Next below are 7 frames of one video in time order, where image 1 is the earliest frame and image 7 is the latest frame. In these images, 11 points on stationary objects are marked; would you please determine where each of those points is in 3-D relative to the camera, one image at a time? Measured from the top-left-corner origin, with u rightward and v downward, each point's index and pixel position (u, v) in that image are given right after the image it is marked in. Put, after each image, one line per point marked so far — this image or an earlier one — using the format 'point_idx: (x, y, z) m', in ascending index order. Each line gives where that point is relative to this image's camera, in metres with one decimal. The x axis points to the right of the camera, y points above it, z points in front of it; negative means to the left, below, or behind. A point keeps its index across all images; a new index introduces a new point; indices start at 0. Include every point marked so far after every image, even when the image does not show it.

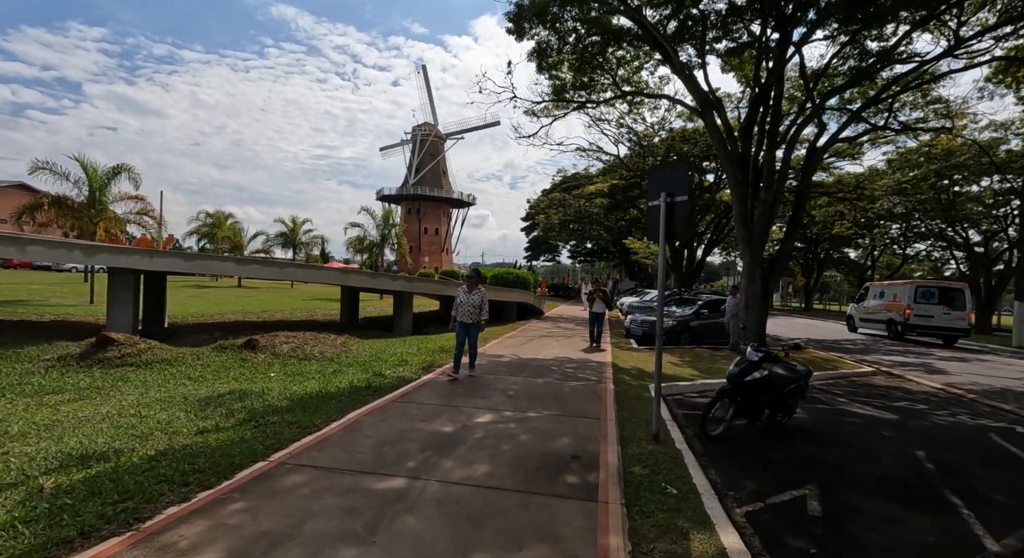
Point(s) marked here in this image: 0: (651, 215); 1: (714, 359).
0: (+1.6, +0.7, +5.7) m
1: (+4.8, -1.9, +11.9) m
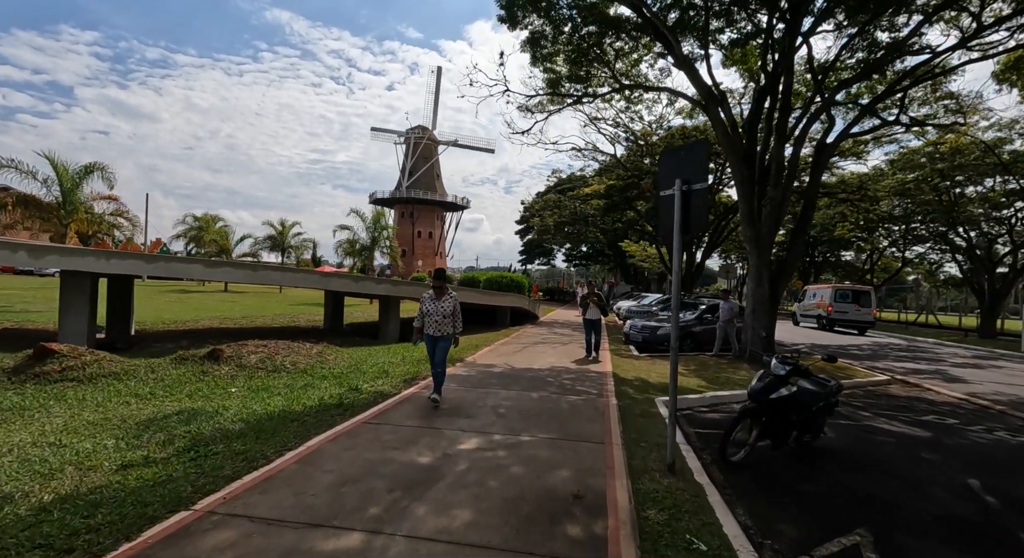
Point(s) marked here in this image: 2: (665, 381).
0: (+1.5, +0.7, +4.9) m
1: (+4.7, -2.0, +11.2) m
2: (+2.9, -1.9, +9.5) m
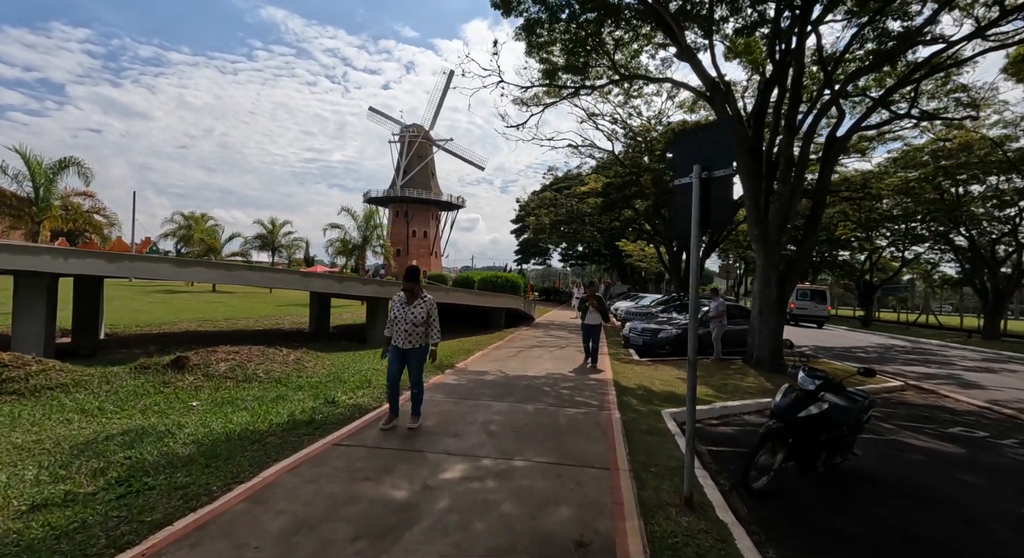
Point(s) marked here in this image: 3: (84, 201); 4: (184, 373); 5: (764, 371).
0: (+1.4, +0.7, +4.2) m
1: (+4.5, -2.0, +10.5) m
2: (+2.8, -2.0, +8.9) m
3: (-14.7, +2.7, +17.2) m
4: (-4.7, -1.4, +7.2) m
5: (+5.6, -2.1, +11.2) m
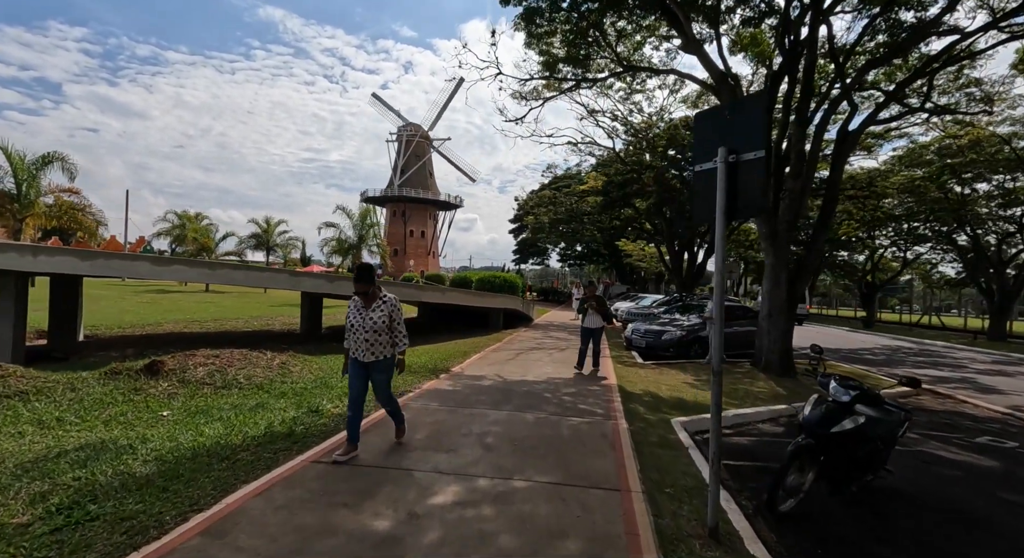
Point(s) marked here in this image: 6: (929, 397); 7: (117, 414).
0: (+1.4, +0.7, +3.7) m
1: (+4.5, -2.0, +10.1) m
2: (+2.8, -1.9, +8.4) m
3: (-14.8, +2.7, +16.7) m
4: (-4.8, -1.3, +6.7) m
5: (+5.6, -2.0, +10.7) m
6: (+8.6, -2.4, +10.3) m
7: (-4.4, -1.5, +5.5) m
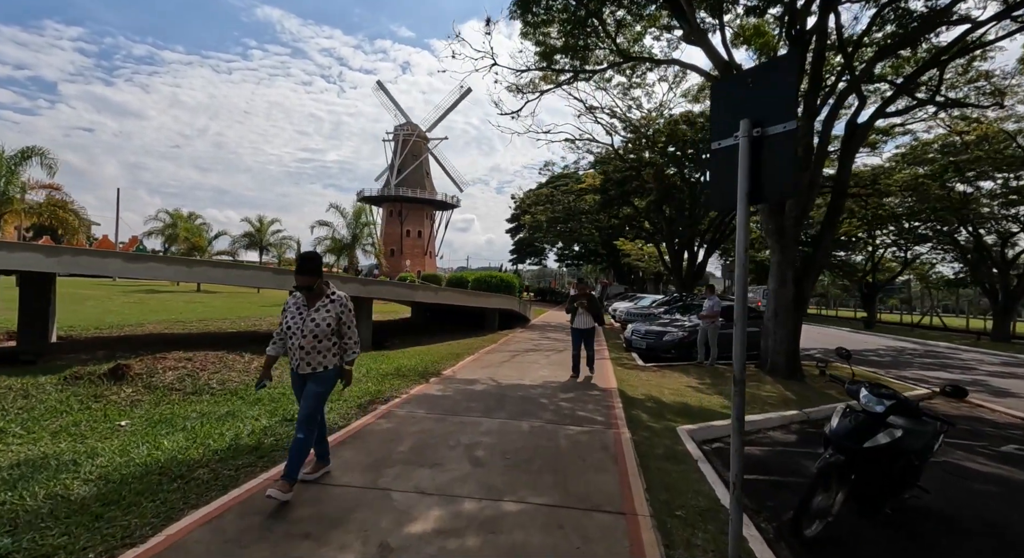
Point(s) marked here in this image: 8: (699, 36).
0: (+1.3, +0.8, +3.3) m
1: (+4.4, -2.0, +9.6) m
2: (+2.7, -1.9, +7.9) m
3: (-14.9, +2.8, +16.1) m
4: (-4.8, -1.3, +6.2) m
5: (+5.5, -2.0, +10.3) m
6: (+8.5, -2.4, +9.8) m
7: (-4.5, -1.5, +5.0) m
8: (+4.3, +5.6, +11.5) m
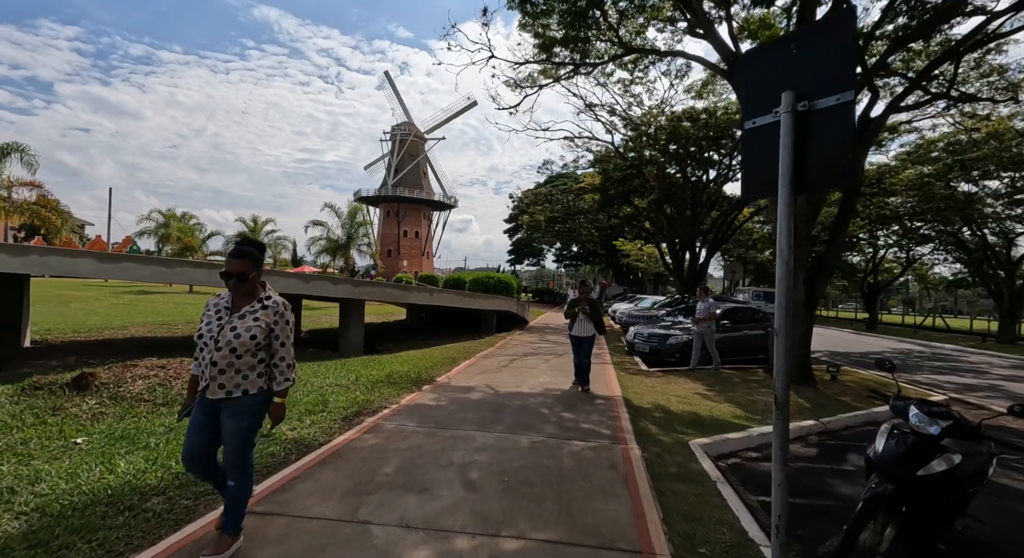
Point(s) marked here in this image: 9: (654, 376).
0: (+1.3, +0.7, +2.8) m
1: (+4.4, -2.0, +9.1) m
2: (+2.6, -1.9, +7.5) m
3: (-15.0, +2.7, +15.6) m
4: (-4.9, -1.3, +5.7) m
5: (+5.5, -2.0, +9.8) m
6: (+8.4, -2.4, +9.4) m
7: (-4.5, -1.5, +4.5) m
8: (+4.3, +5.6, +11.0) m
9: (+2.8, -1.9, +9.9) m
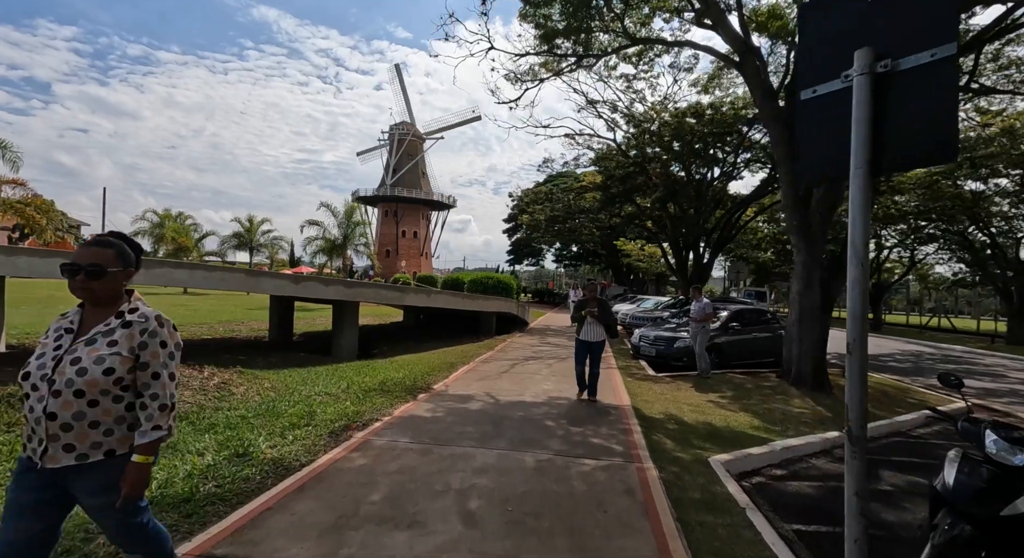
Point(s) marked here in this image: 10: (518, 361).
0: (+1.4, +0.7, +2.3) m
1: (+4.4, -2.0, +8.6) m
2: (+2.7, -1.9, +7.0) m
3: (-15.0, +2.7, +15.0) m
4: (-4.8, -1.3, +5.2) m
5: (+5.5, -2.1, +9.3) m
6: (+8.5, -2.4, +8.9) m
7: (-4.4, -1.5, +4.0) m
8: (+4.3, +5.5, +10.5) m
9: (+2.8, -1.9, +9.4) m
10: (+0.1, -1.8, +11.1) m
